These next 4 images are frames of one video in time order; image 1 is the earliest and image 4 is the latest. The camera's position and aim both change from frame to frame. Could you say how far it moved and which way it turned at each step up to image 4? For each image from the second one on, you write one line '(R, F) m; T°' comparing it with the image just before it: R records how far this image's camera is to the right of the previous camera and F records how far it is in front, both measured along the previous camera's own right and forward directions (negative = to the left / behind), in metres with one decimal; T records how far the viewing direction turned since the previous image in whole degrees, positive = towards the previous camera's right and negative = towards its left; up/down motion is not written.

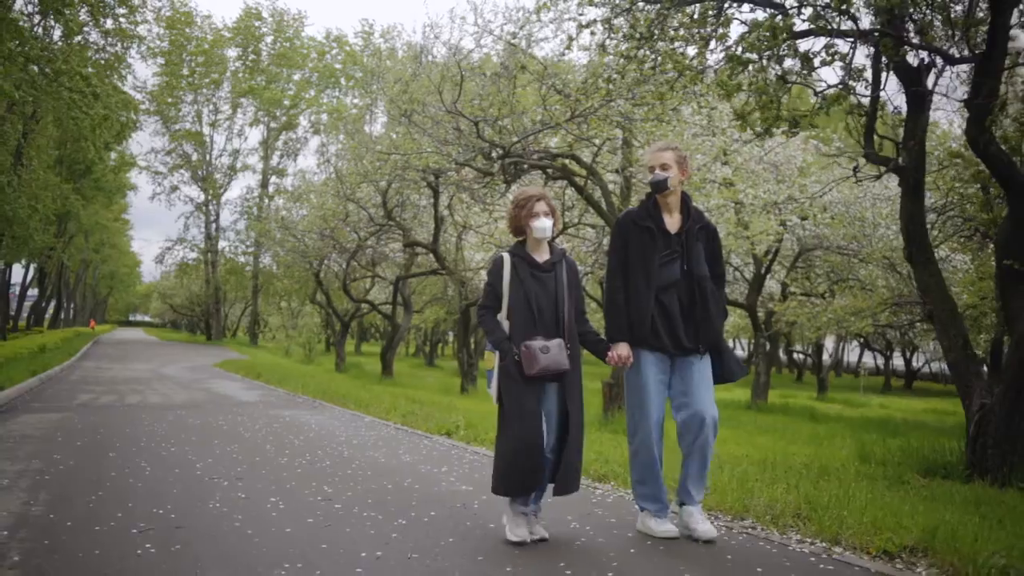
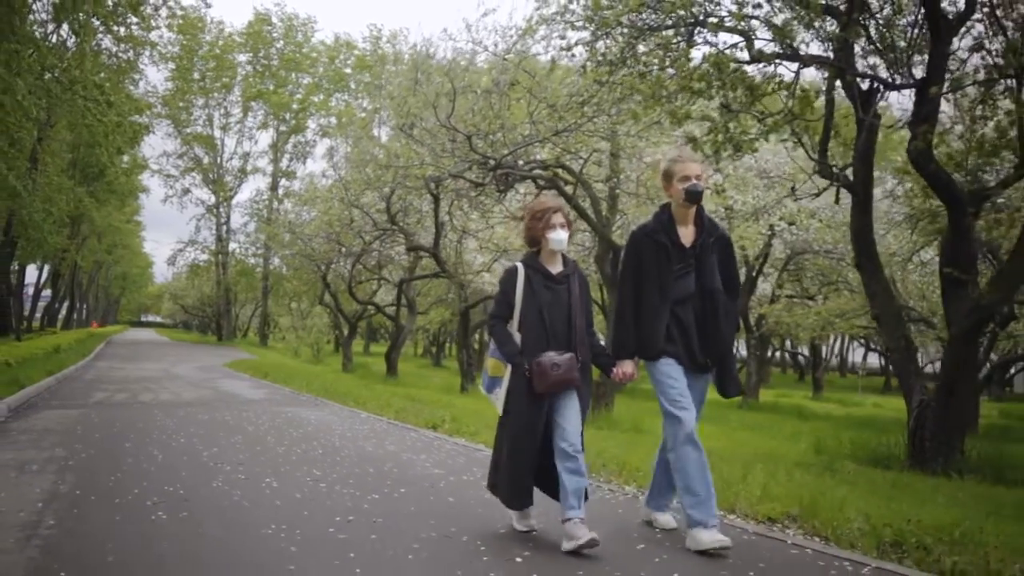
(+0.7, -1.9) m; -1°
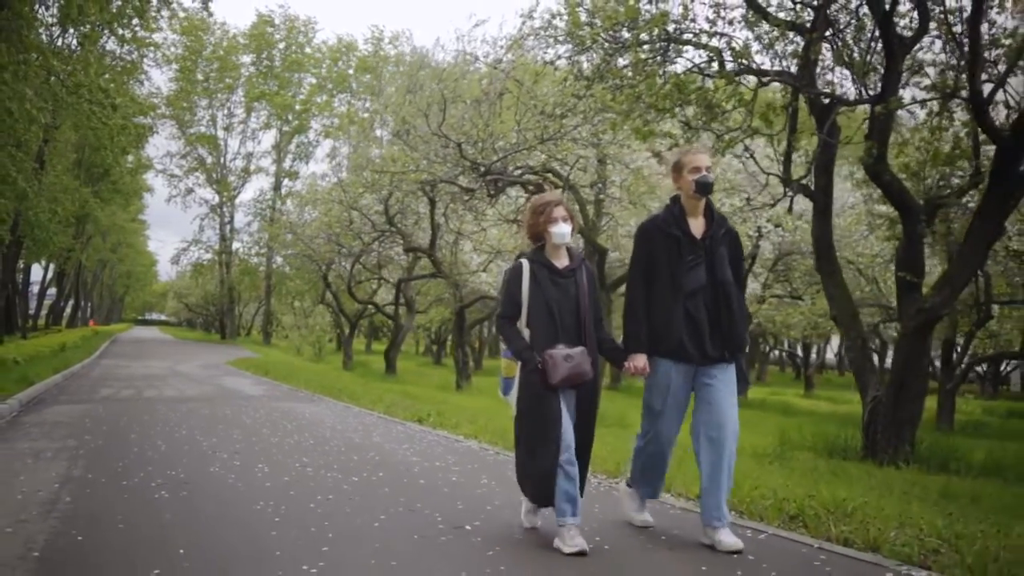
(+0.6, -1.5) m; 0°
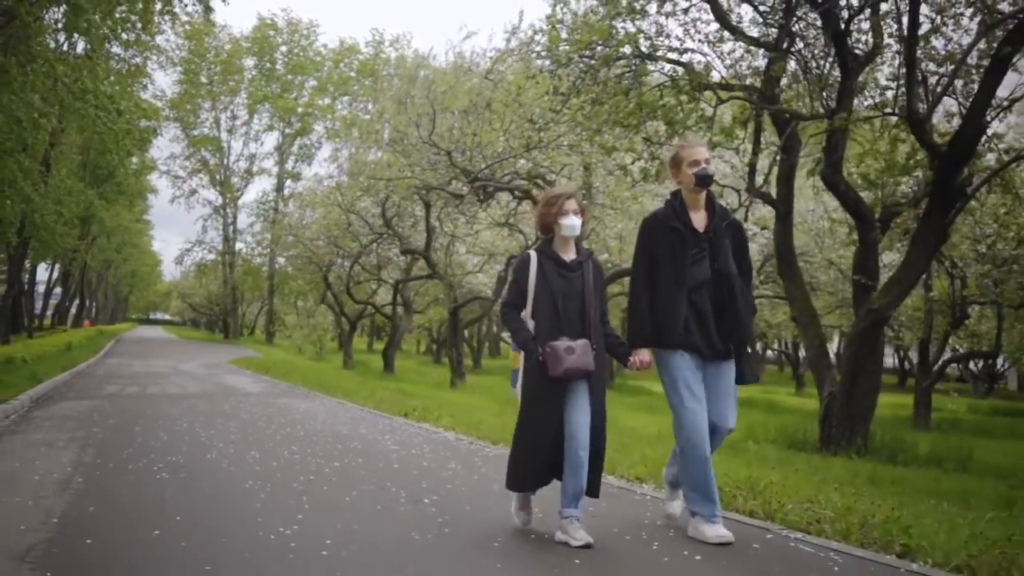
(+0.6, -1.6) m; 0°
